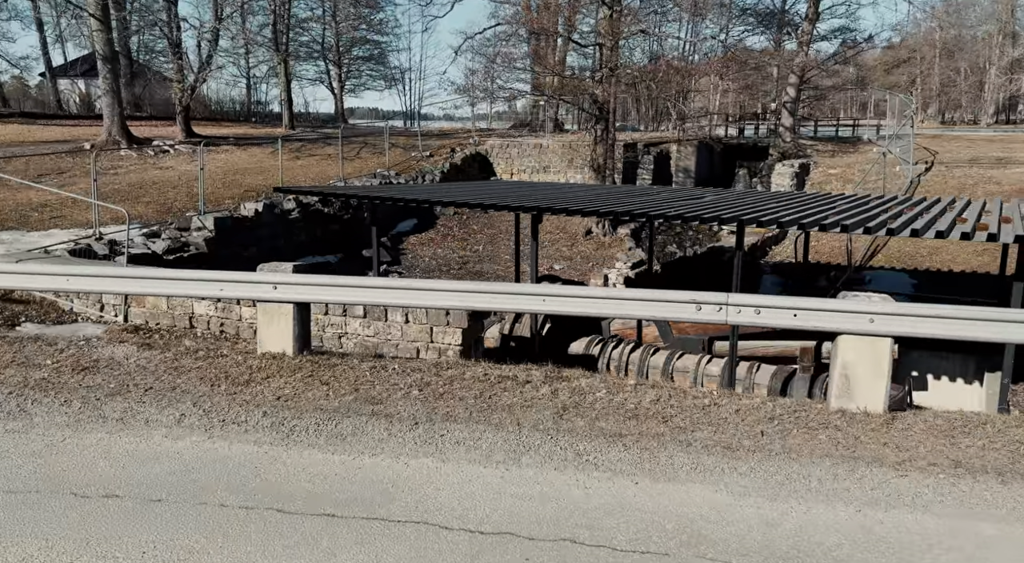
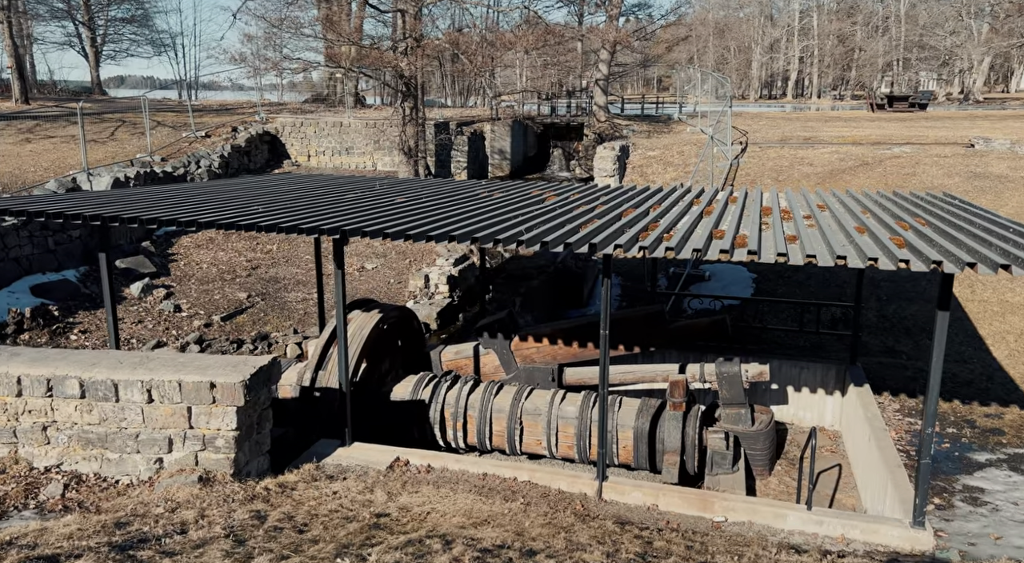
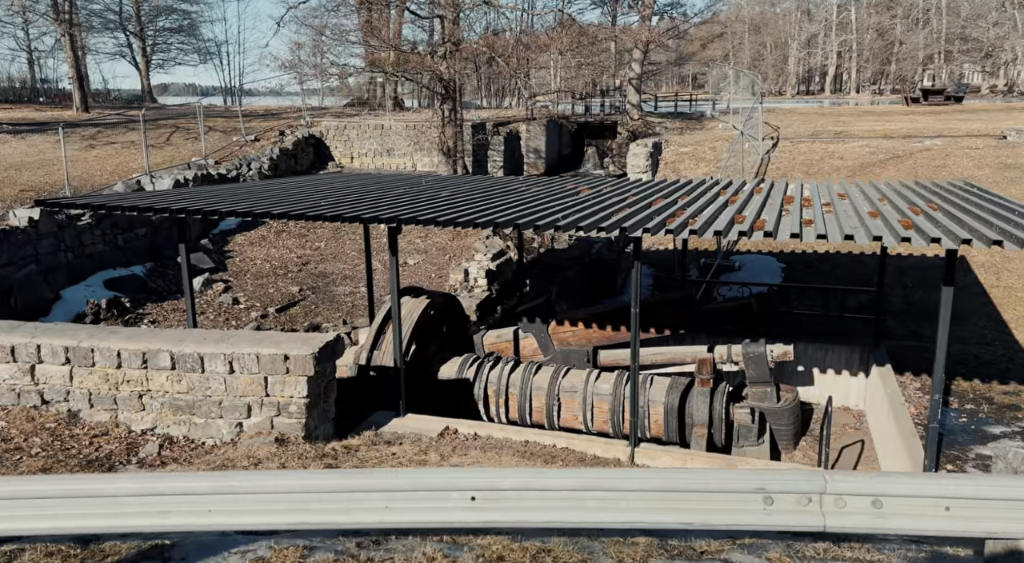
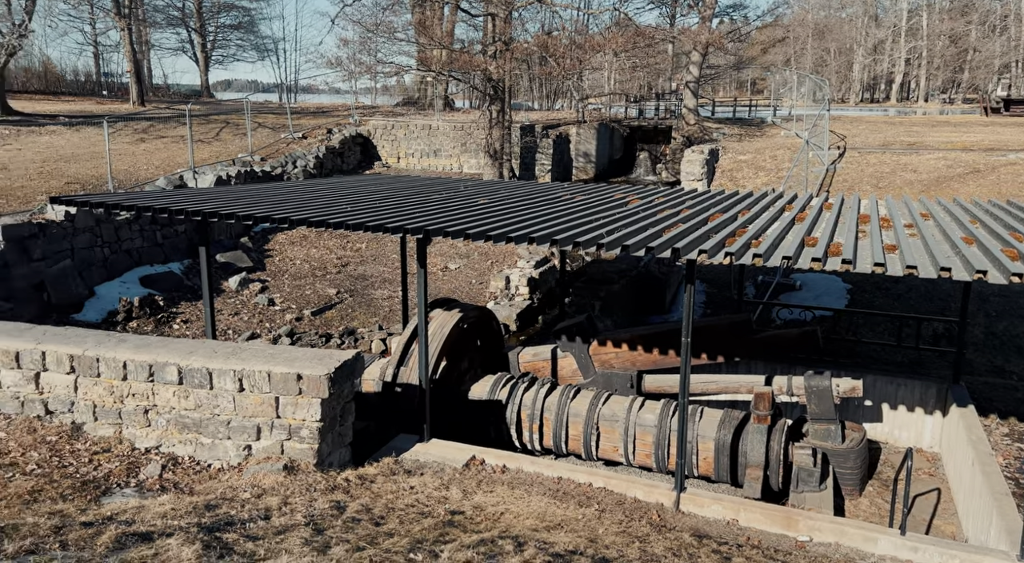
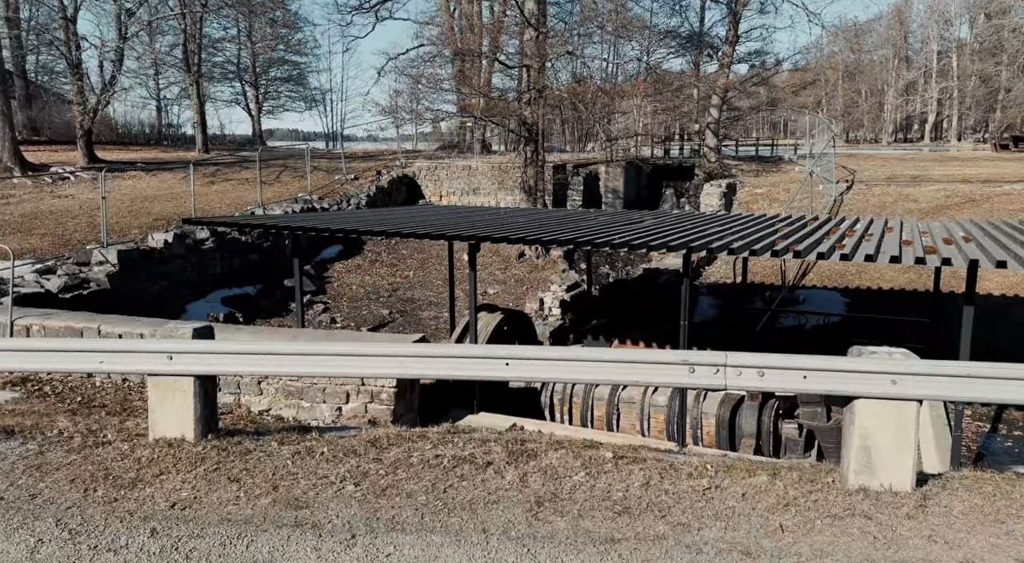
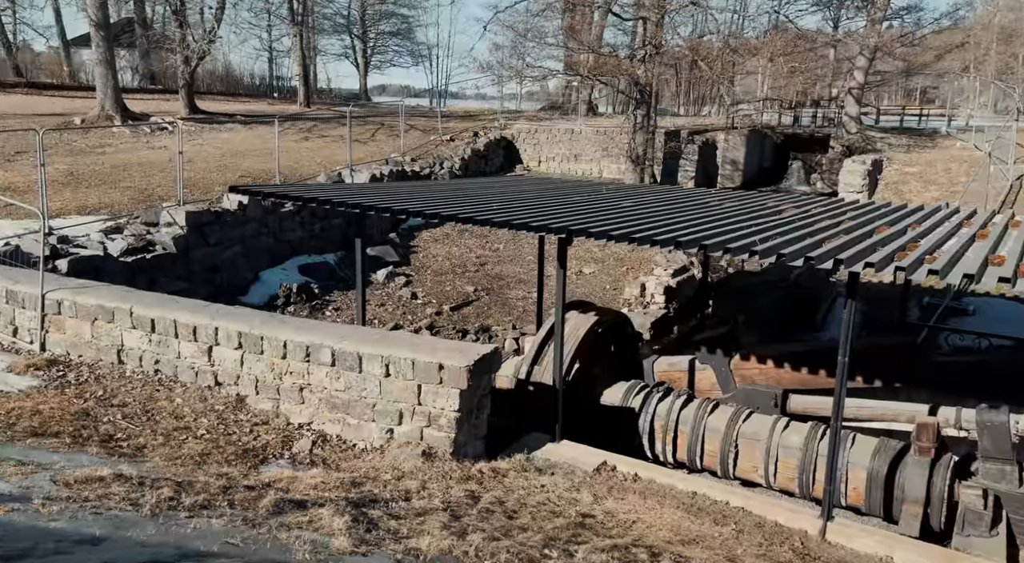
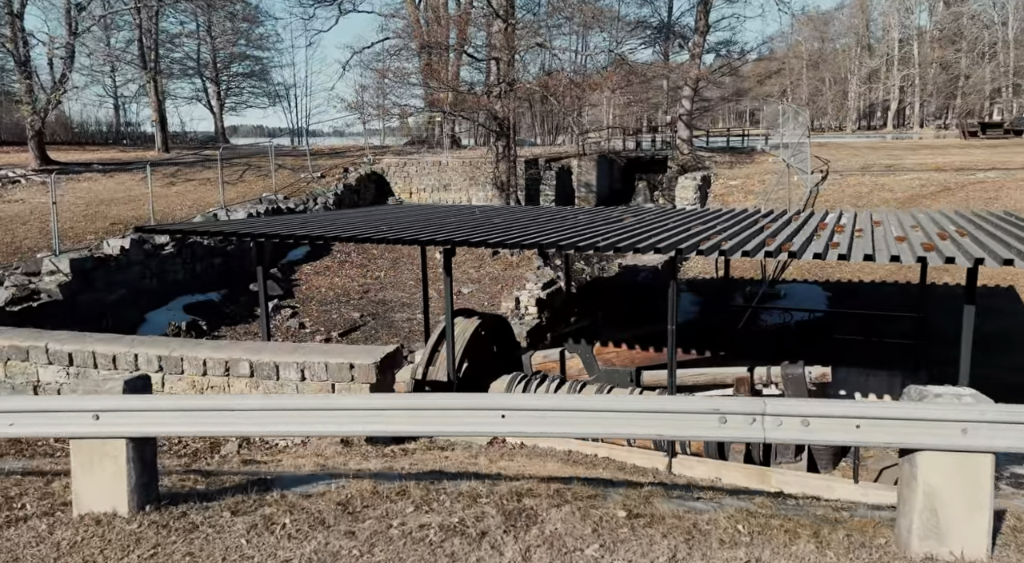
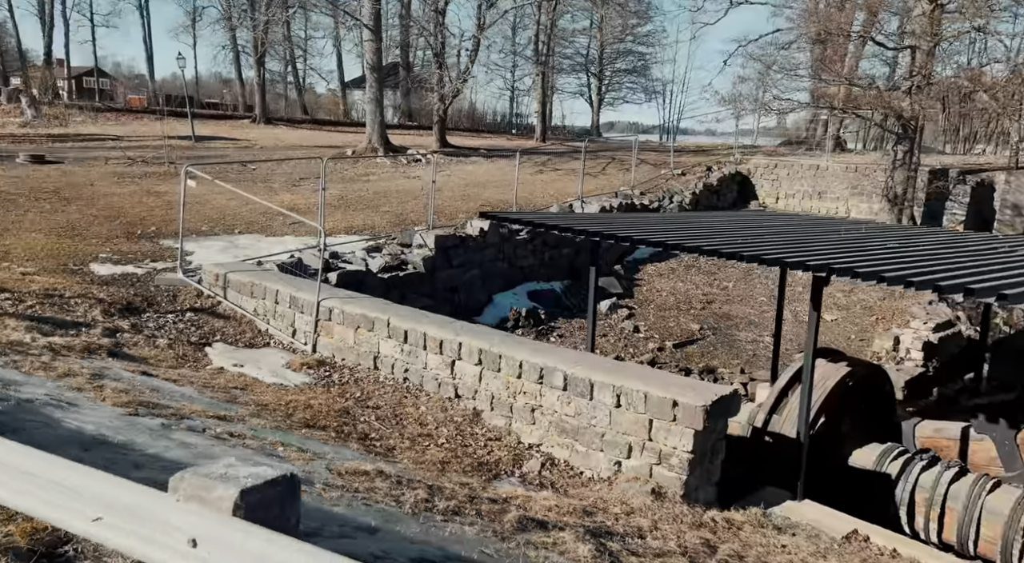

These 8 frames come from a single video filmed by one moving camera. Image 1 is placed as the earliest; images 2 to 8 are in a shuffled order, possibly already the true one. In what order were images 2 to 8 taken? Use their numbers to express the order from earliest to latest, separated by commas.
5, 7, 3, 2, 4, 6, 8
